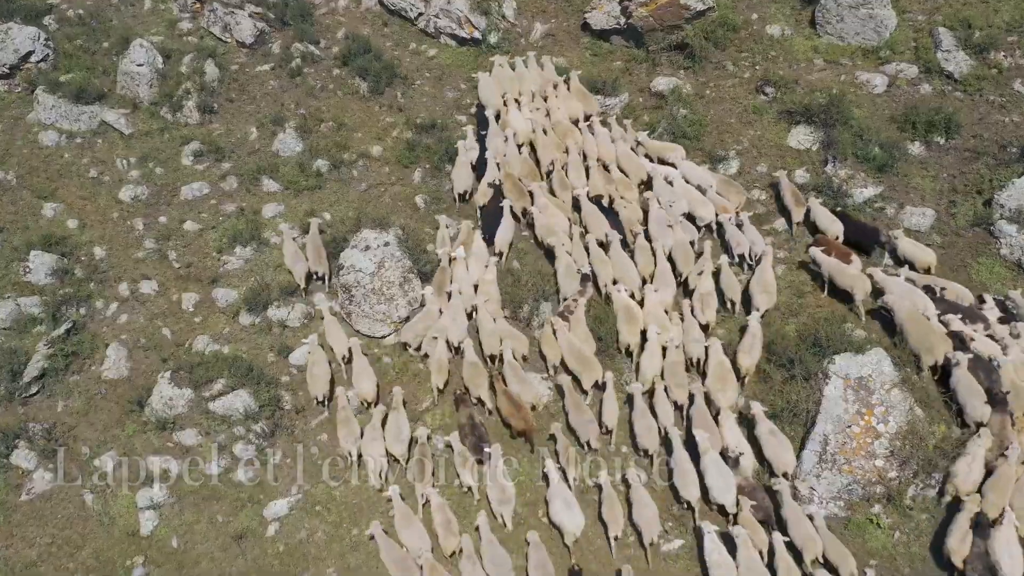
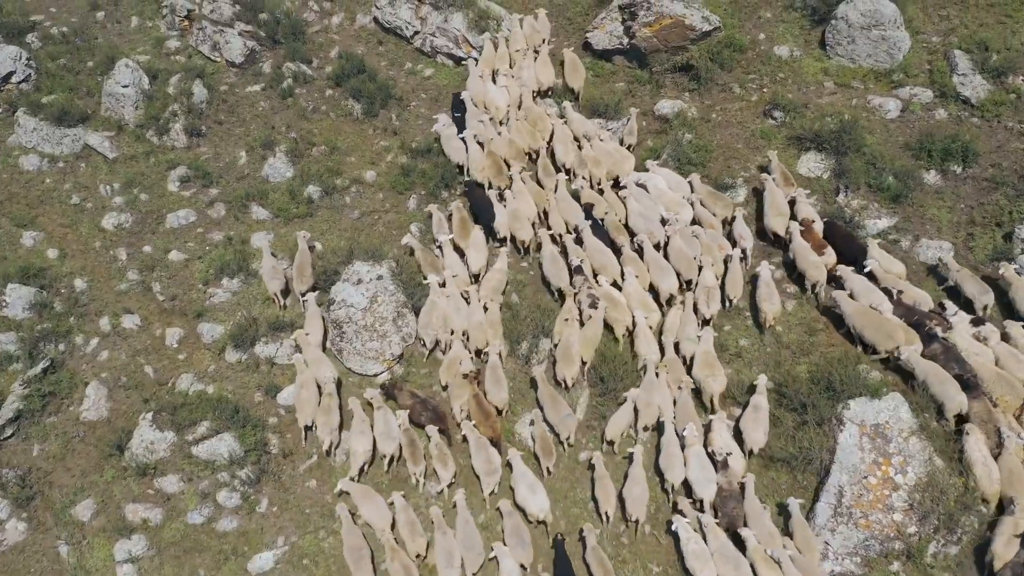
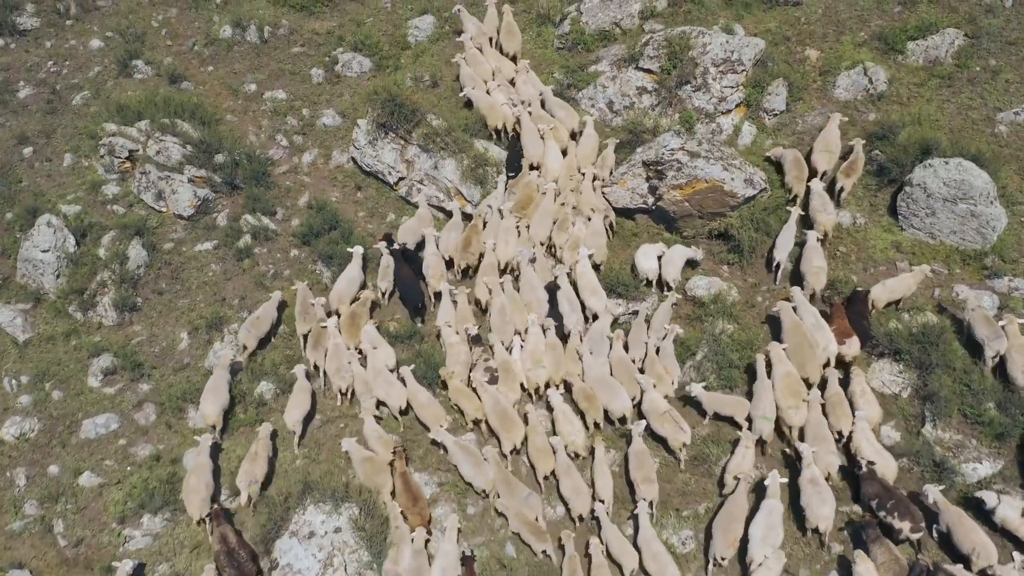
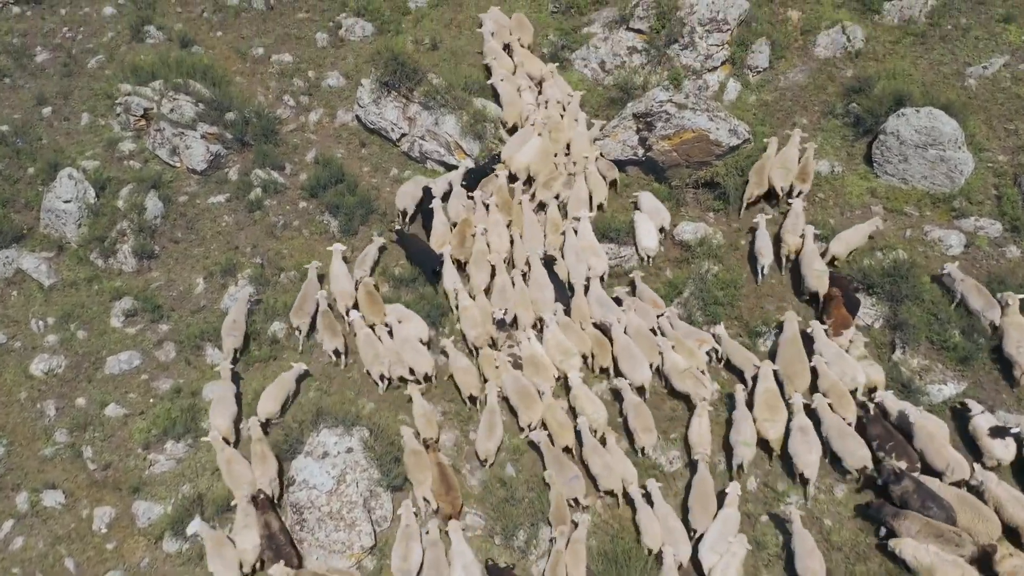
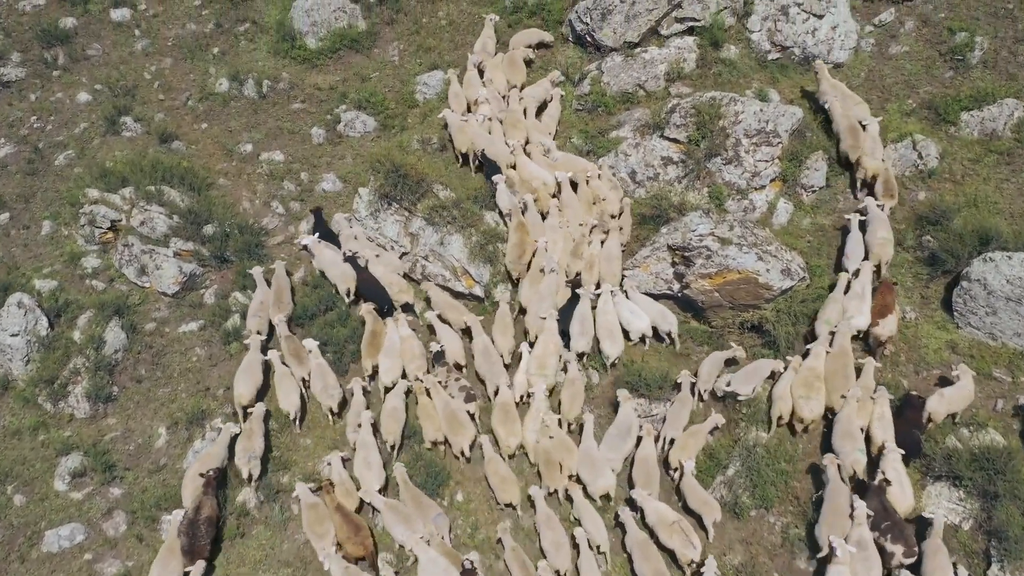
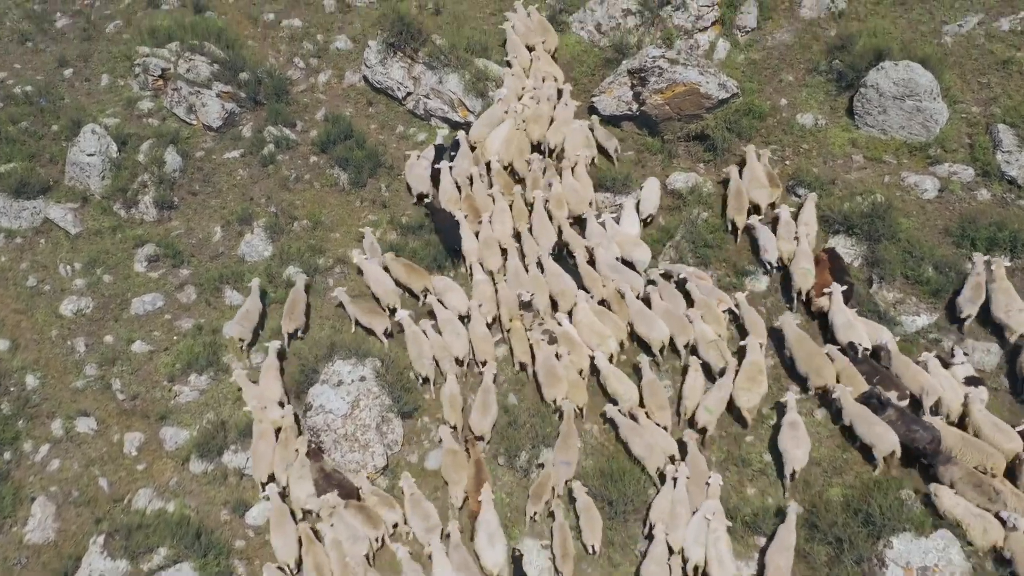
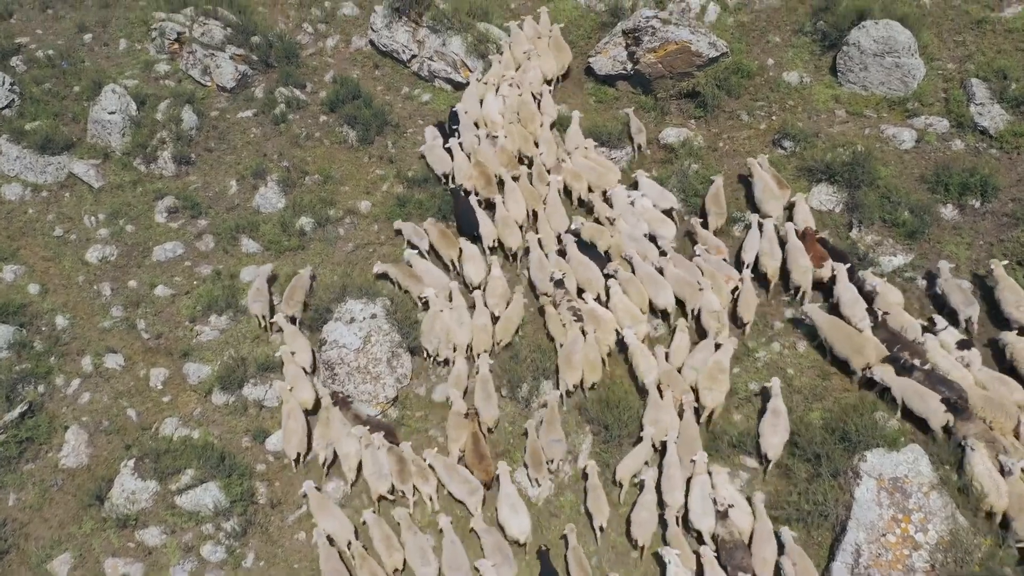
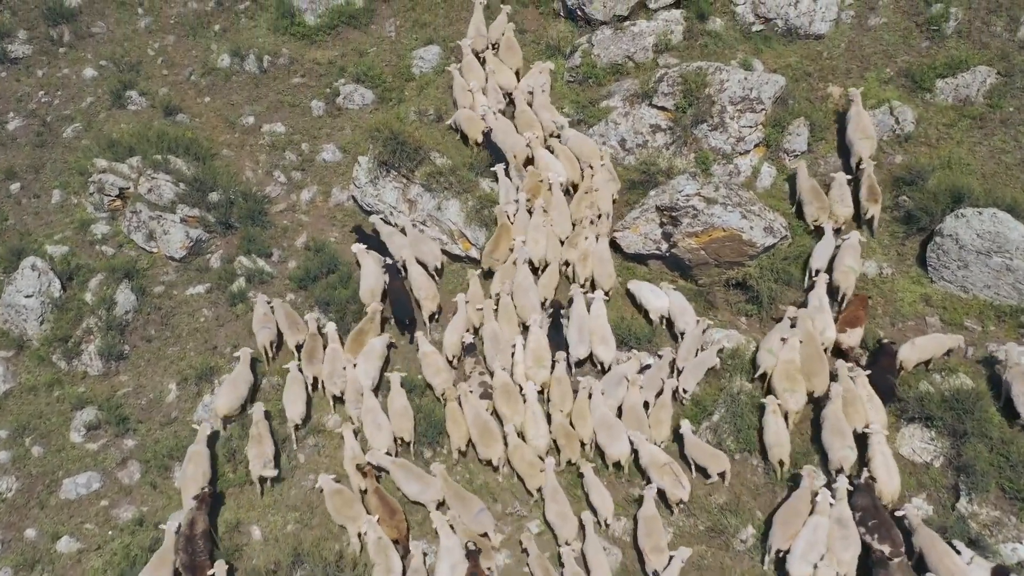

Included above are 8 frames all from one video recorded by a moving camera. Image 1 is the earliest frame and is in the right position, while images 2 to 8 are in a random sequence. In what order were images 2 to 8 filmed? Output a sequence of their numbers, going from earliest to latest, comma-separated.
2, 7, 6, 4, 3, 8, 5
